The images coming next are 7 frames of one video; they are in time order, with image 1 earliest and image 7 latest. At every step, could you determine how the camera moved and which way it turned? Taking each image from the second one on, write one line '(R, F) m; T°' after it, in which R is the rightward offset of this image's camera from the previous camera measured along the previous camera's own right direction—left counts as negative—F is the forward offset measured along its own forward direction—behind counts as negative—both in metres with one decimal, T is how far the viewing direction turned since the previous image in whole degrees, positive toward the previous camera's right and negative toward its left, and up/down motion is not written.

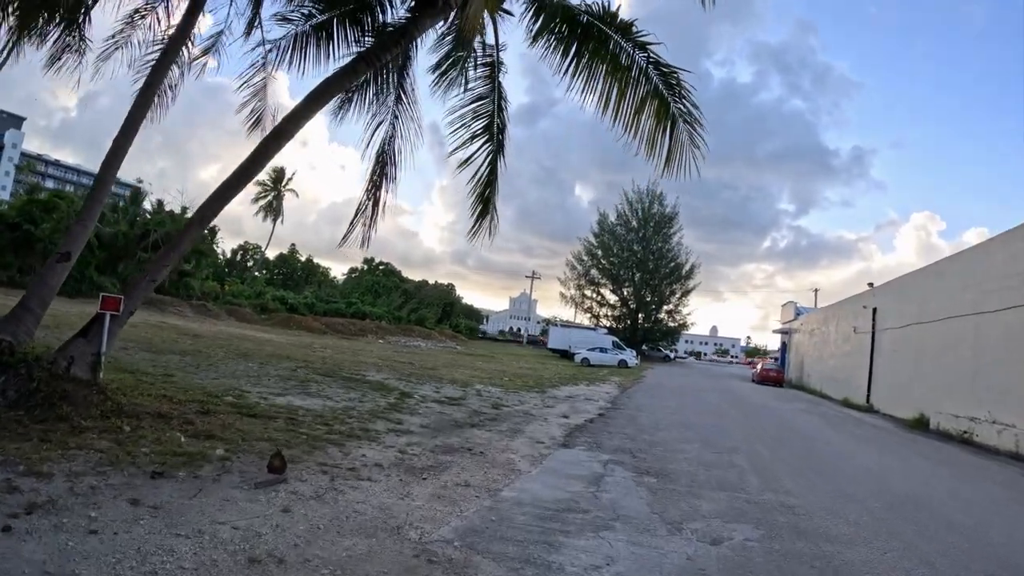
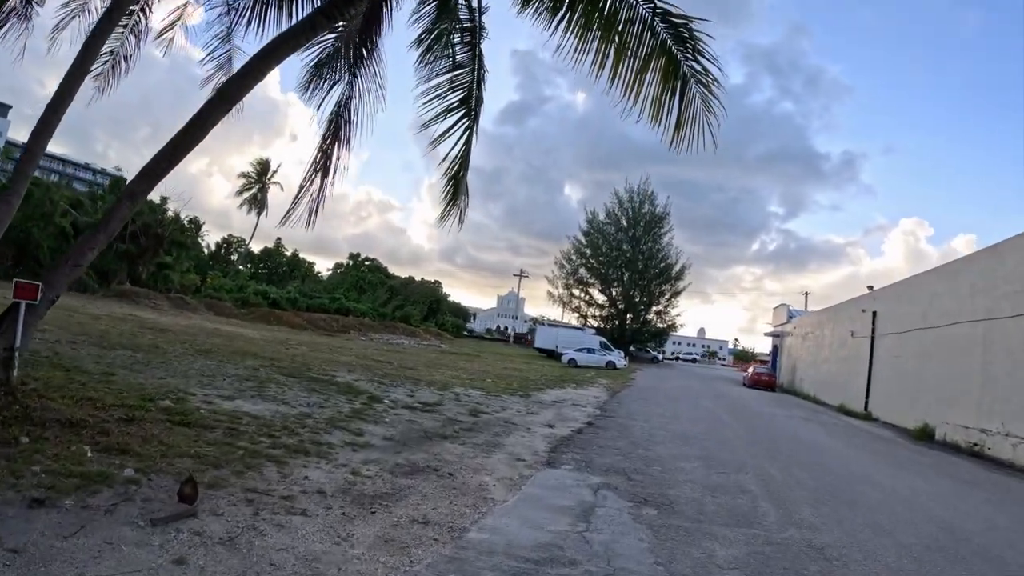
(+0.1, +1.4) m; +1°
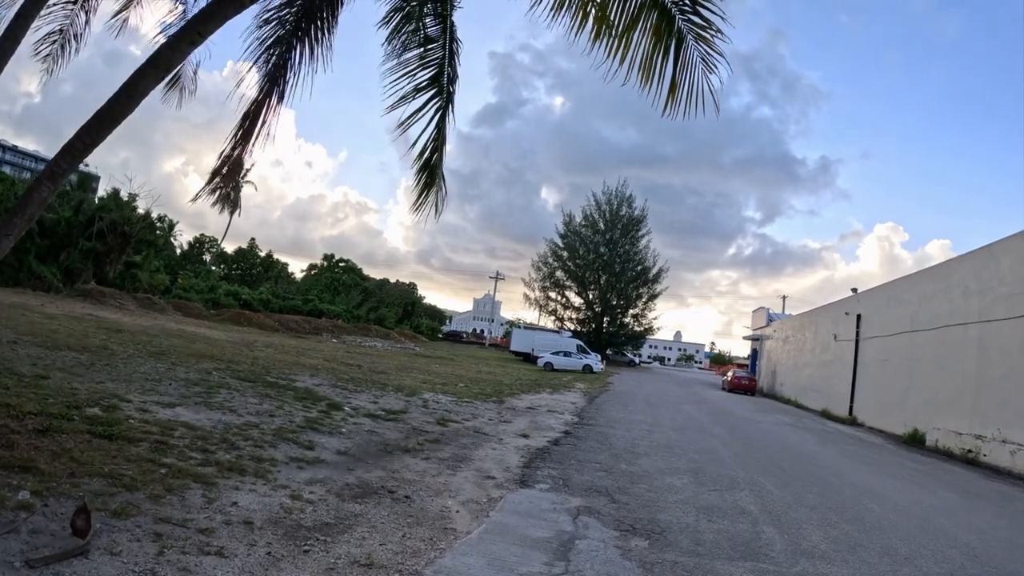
(+0.1, +1.0) m; +2°
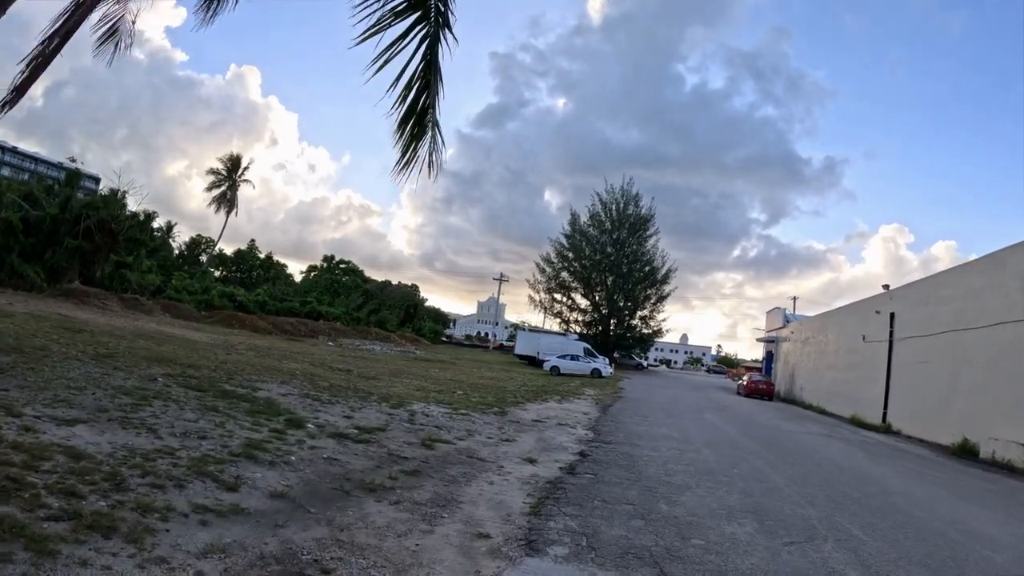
(0.0, +2.3) m; 0°
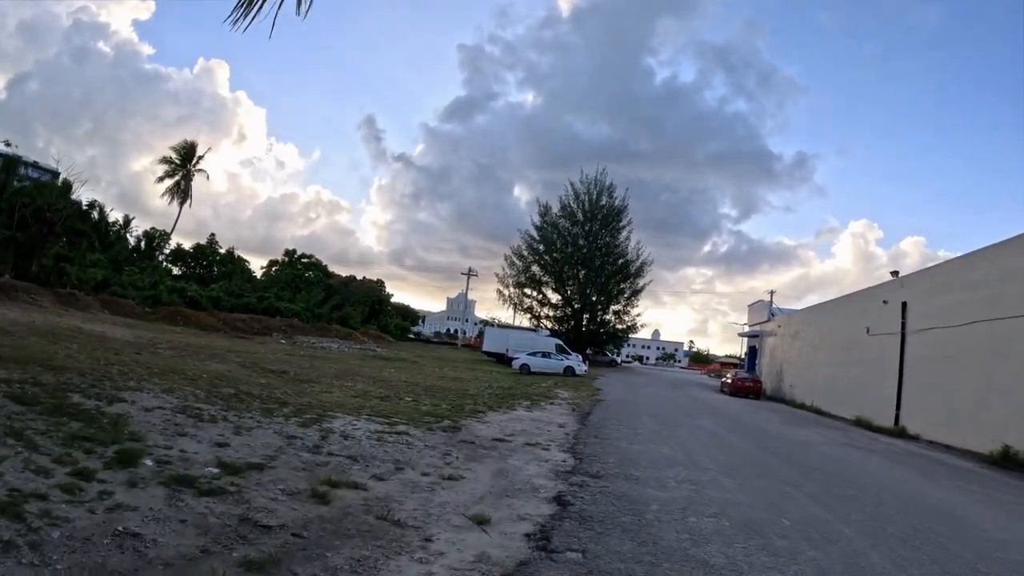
(+0.3, +3.2) m; +2°
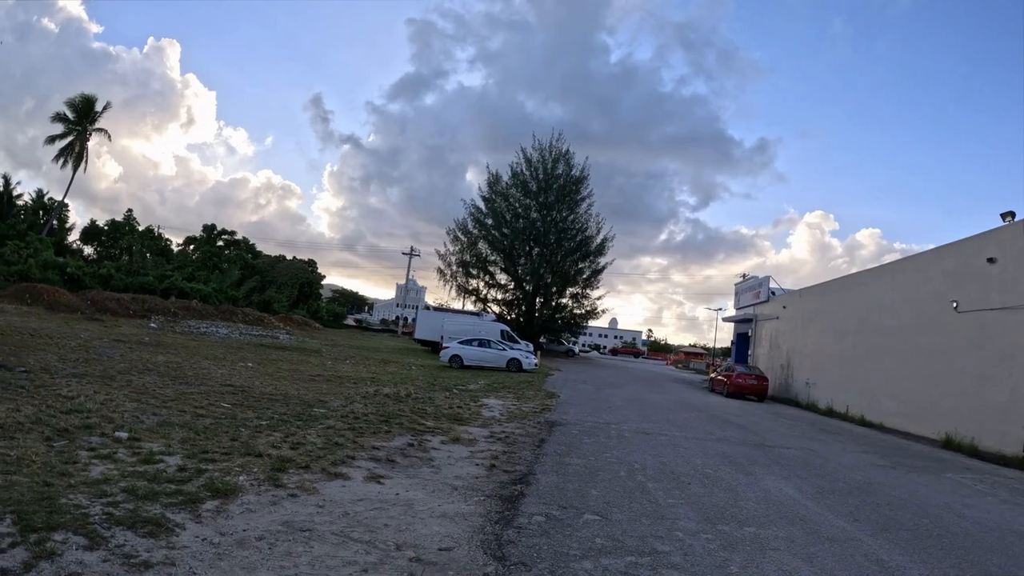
(+1.1, +8.8) m; +4°
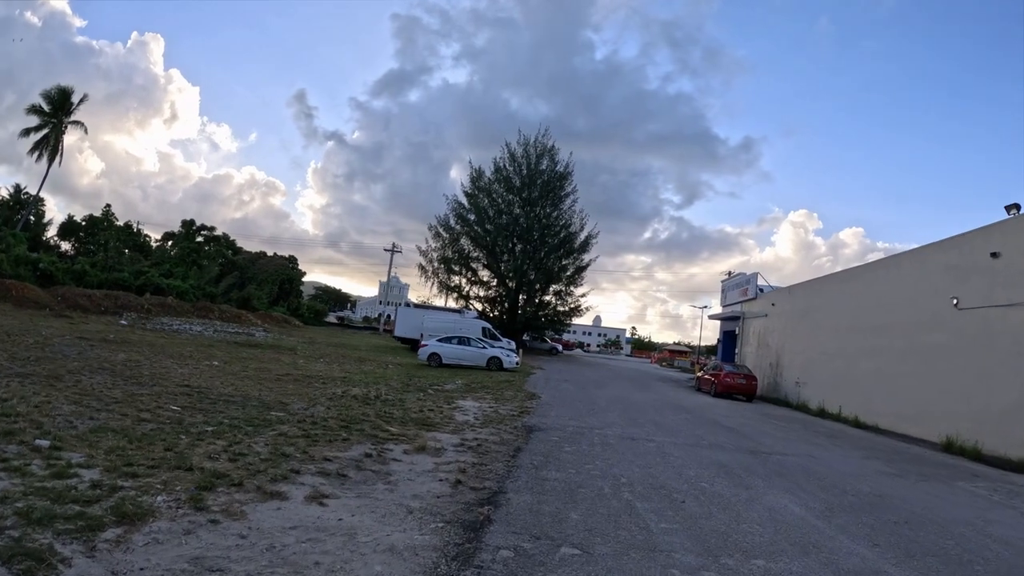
(+0.1, +0.9) m; +1°
